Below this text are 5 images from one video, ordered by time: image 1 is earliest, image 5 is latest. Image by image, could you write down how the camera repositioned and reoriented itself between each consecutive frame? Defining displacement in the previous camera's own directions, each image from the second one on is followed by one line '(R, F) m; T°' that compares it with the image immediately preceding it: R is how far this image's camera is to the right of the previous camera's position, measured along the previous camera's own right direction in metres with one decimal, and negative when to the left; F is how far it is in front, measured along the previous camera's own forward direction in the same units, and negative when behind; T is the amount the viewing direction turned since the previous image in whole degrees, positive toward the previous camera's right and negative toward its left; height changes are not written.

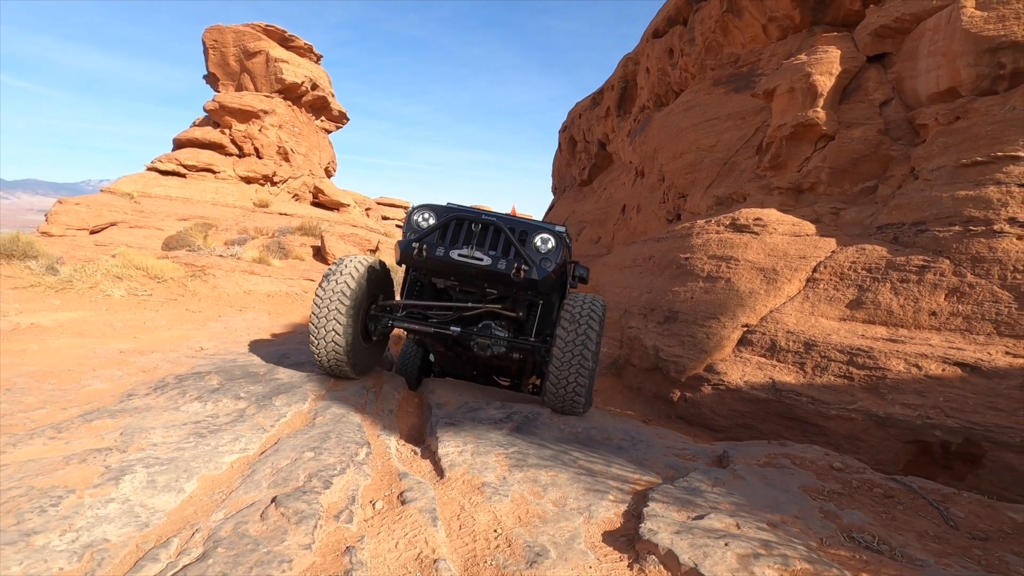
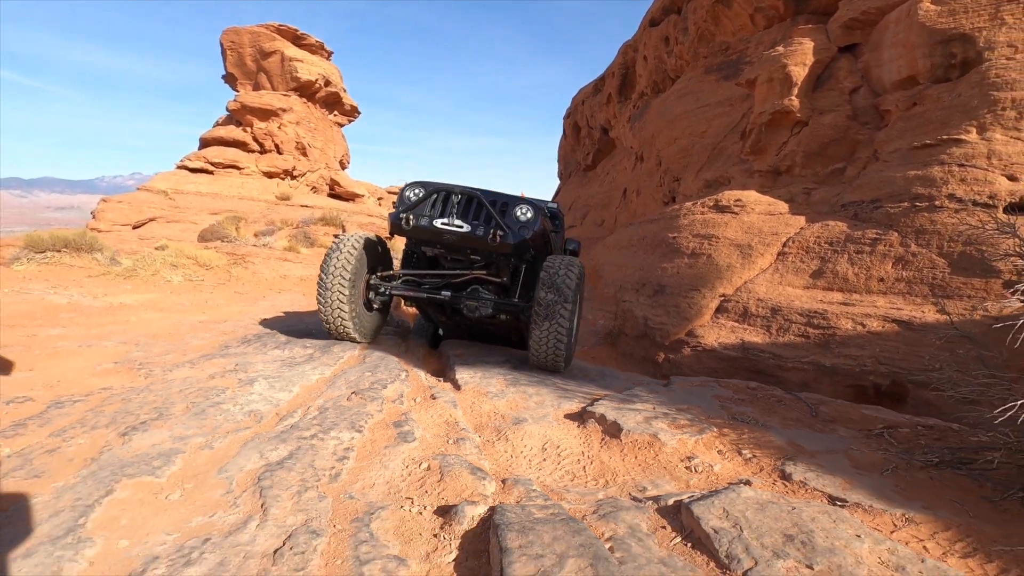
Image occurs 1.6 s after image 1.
(+0.1, -1.1) m; -1°
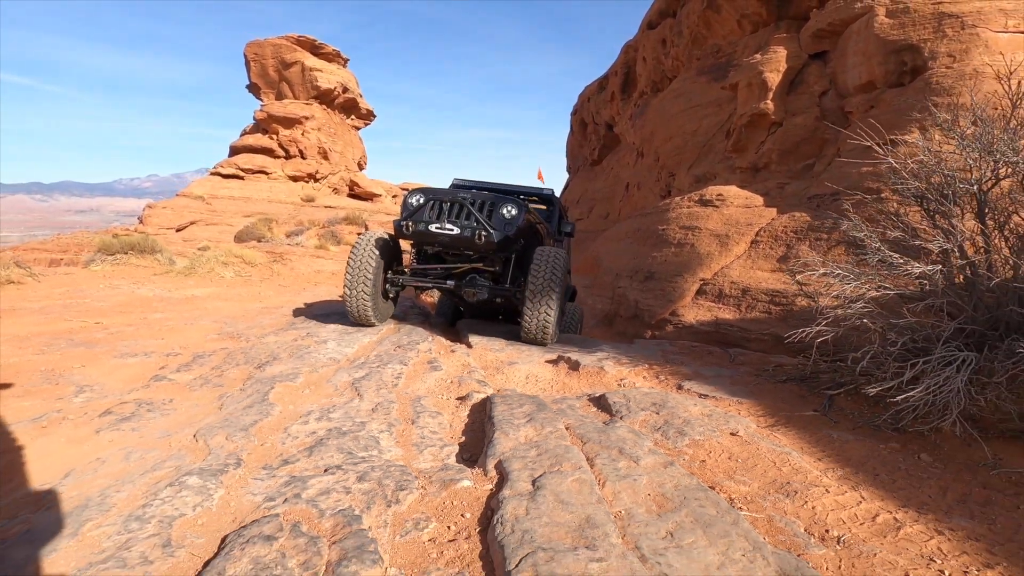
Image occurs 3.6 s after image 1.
(+0.2, -1.3) m; -1°
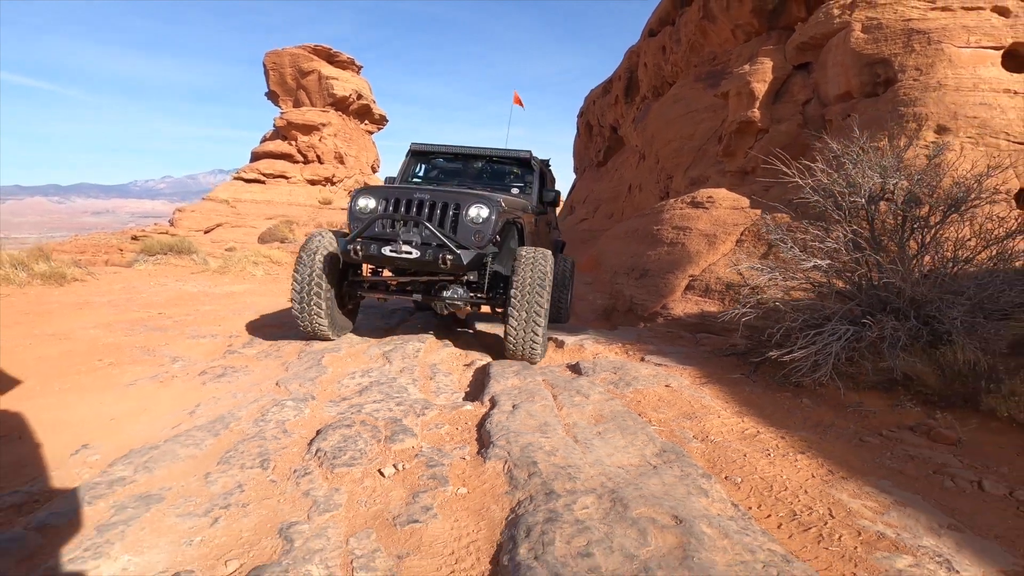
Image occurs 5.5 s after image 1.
(+0.1, -0.9) m; -1°
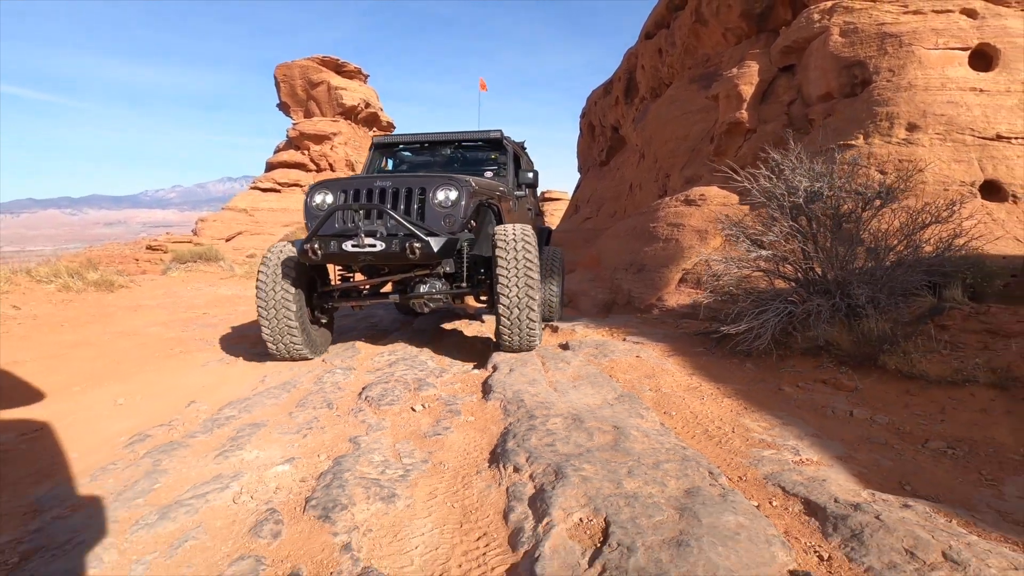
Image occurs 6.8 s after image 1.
(+0.1, -0.8) m; -1°
